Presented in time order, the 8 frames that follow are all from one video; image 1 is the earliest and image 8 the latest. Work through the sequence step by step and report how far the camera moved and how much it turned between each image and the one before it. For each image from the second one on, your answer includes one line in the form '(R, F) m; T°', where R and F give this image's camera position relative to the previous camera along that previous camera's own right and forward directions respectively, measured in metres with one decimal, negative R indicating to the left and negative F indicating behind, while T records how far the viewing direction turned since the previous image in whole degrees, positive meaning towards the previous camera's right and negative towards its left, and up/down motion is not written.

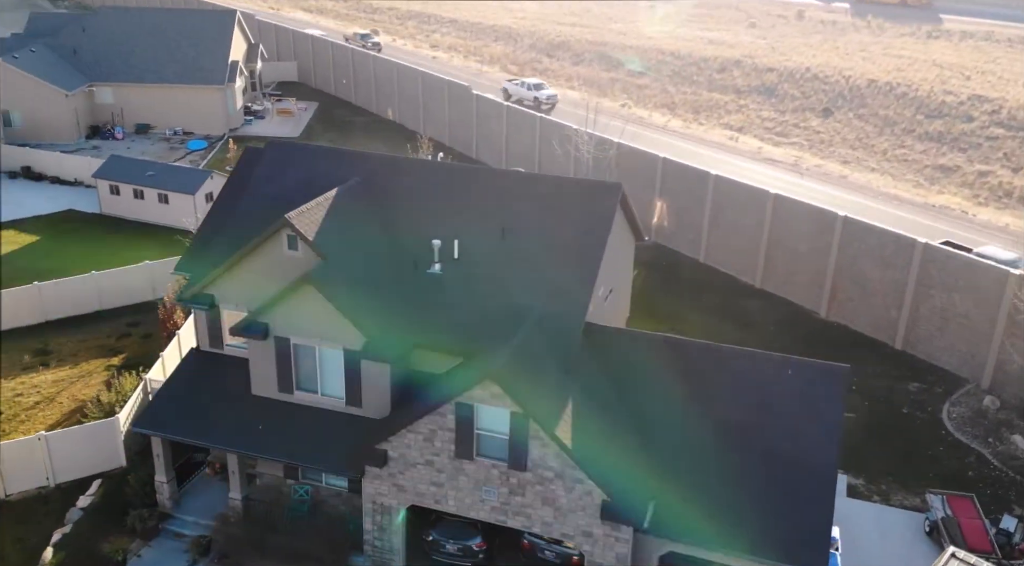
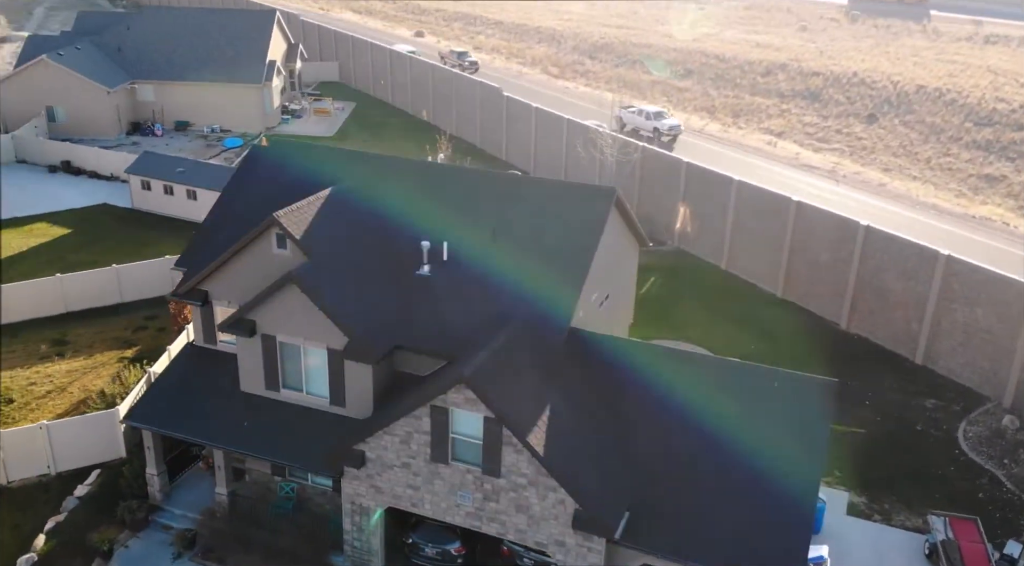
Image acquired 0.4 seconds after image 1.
(+1.4, +0.2) m; -3°
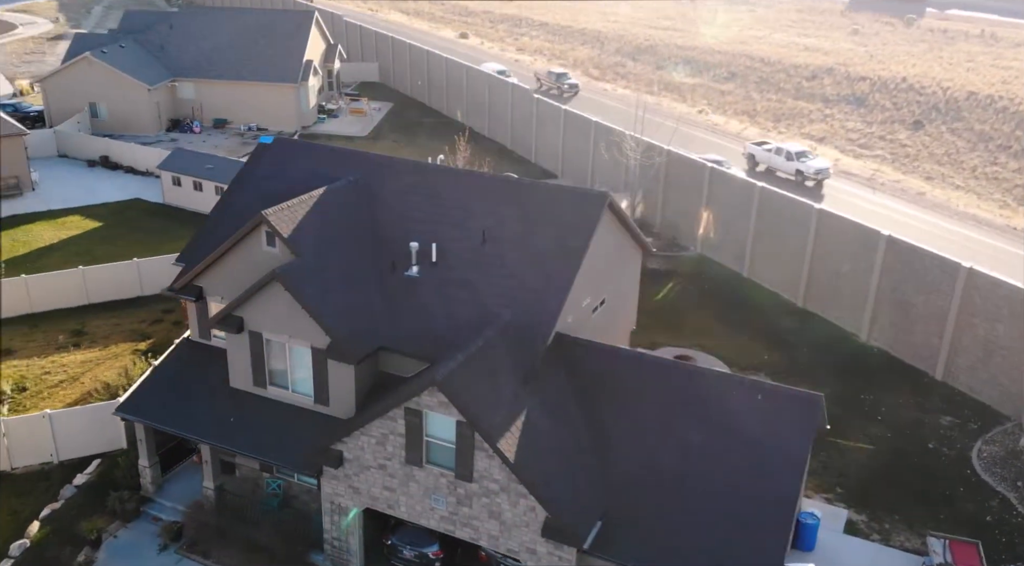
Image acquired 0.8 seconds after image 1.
(+1.4, +0.2) m; -3°
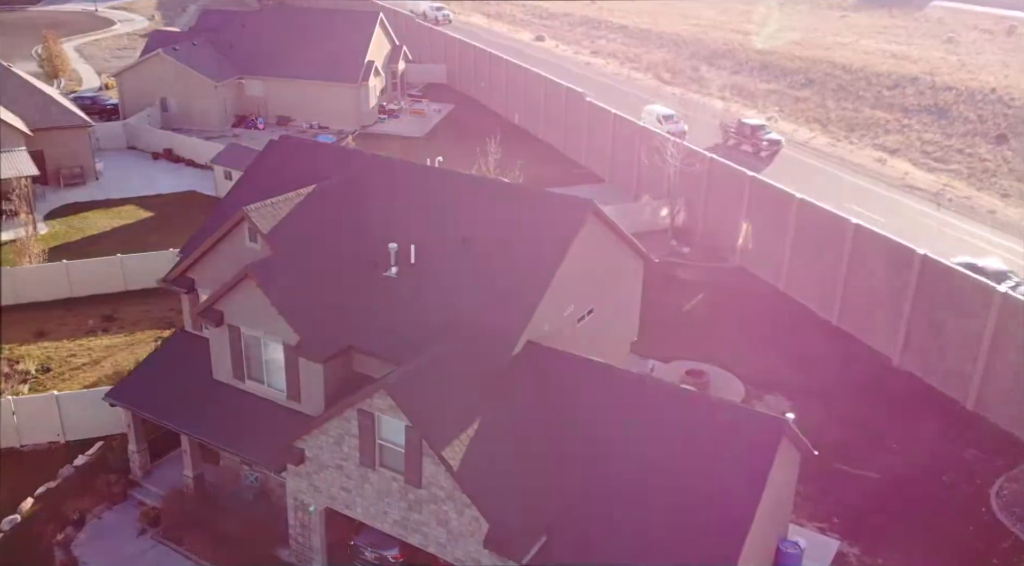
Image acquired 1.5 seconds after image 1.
(+2.5, +0.4) m; -6°
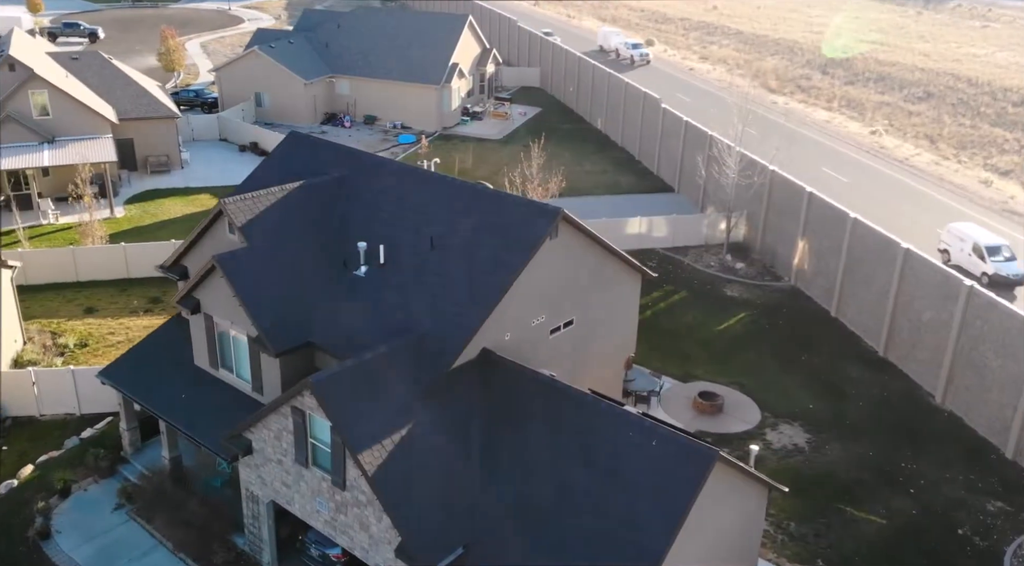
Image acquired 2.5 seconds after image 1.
(+3.6, +0.7) m; -8°
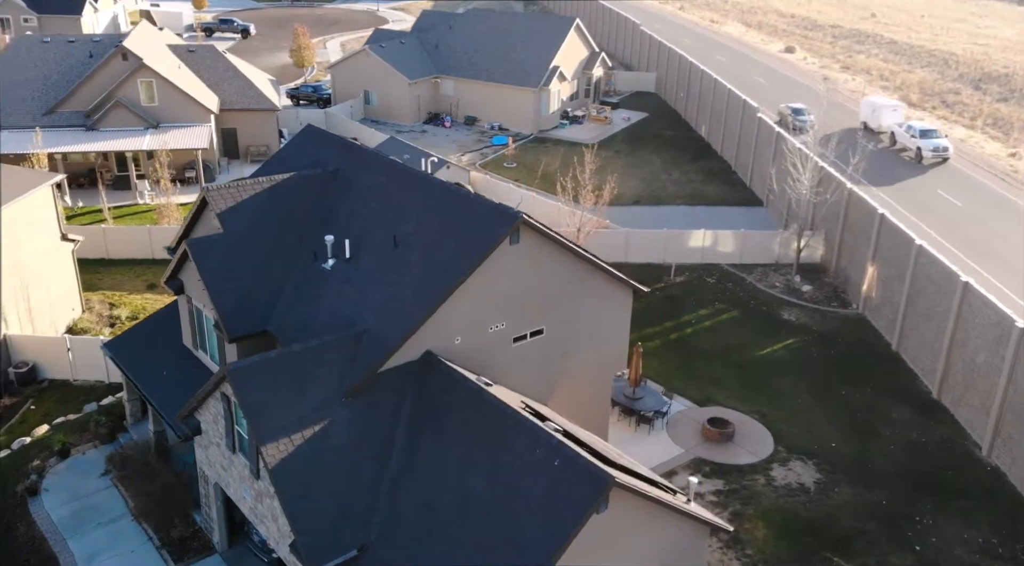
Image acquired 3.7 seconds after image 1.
(+4.3, +0.9) m; -10°
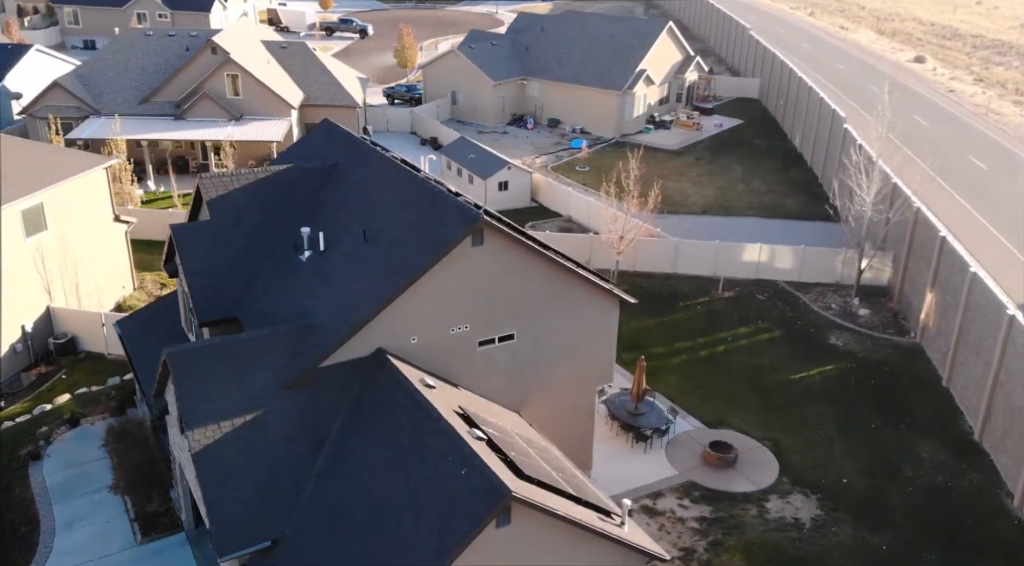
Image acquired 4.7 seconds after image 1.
(+3.6, +0.8) m; -9°
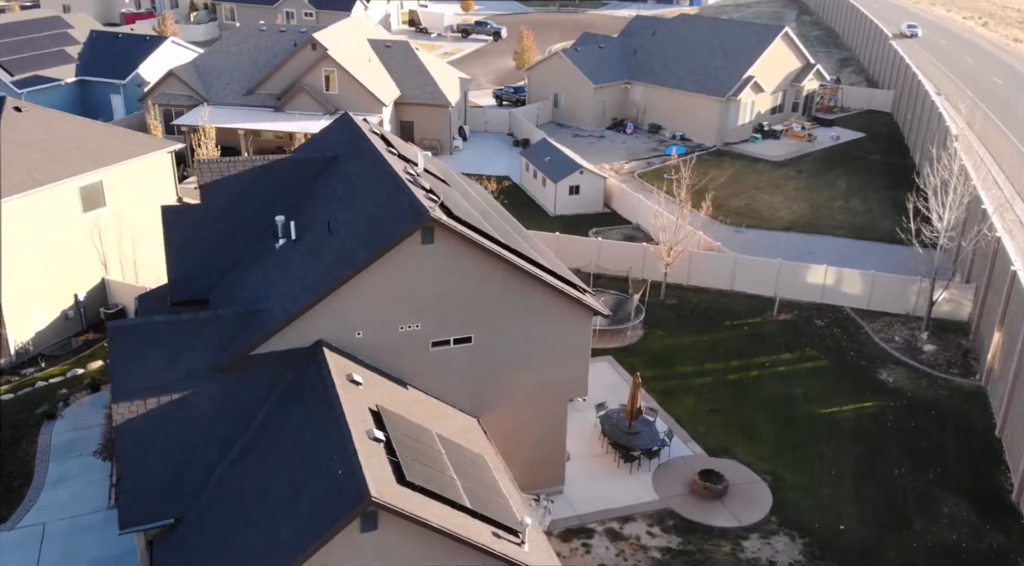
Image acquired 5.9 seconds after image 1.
(+4.3, +1.0) m; -10°
